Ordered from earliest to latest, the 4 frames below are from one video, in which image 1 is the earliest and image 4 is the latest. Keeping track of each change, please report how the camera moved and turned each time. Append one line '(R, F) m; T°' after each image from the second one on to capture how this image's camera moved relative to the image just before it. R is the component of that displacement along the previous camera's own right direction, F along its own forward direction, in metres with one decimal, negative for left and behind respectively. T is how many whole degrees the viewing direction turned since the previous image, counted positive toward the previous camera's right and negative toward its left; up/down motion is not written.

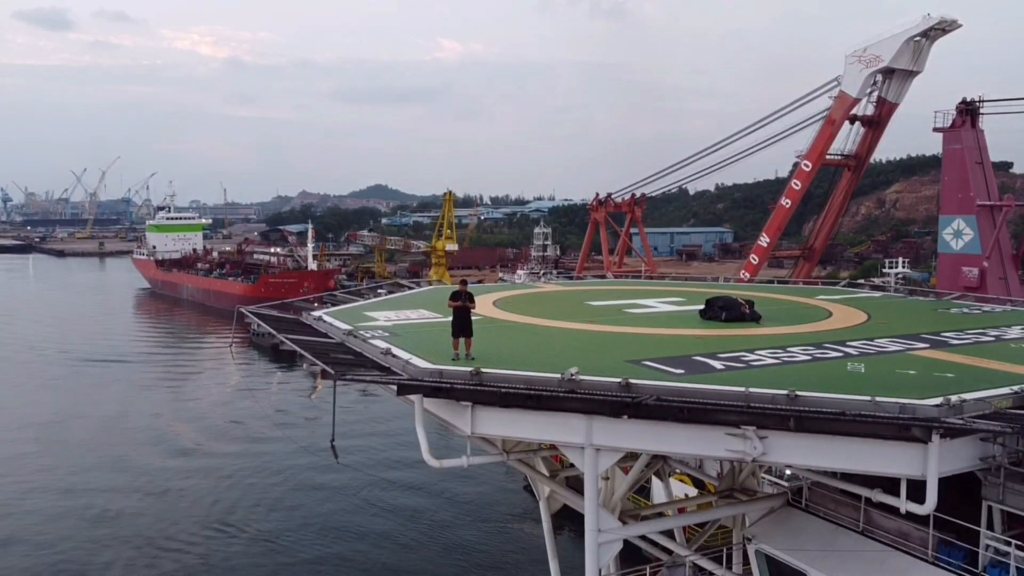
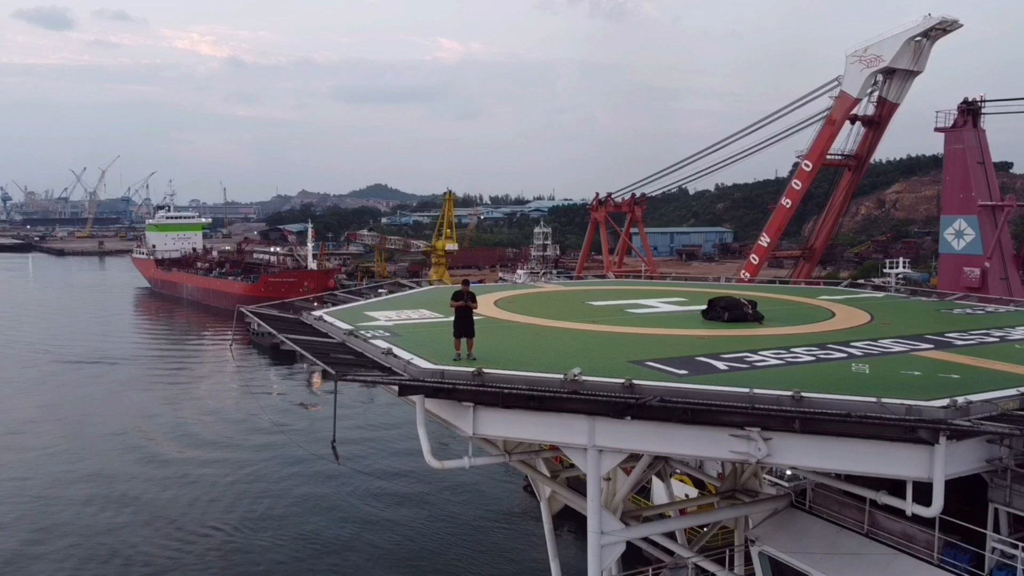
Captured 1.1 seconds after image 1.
(0.0, +0.1) m; 0°
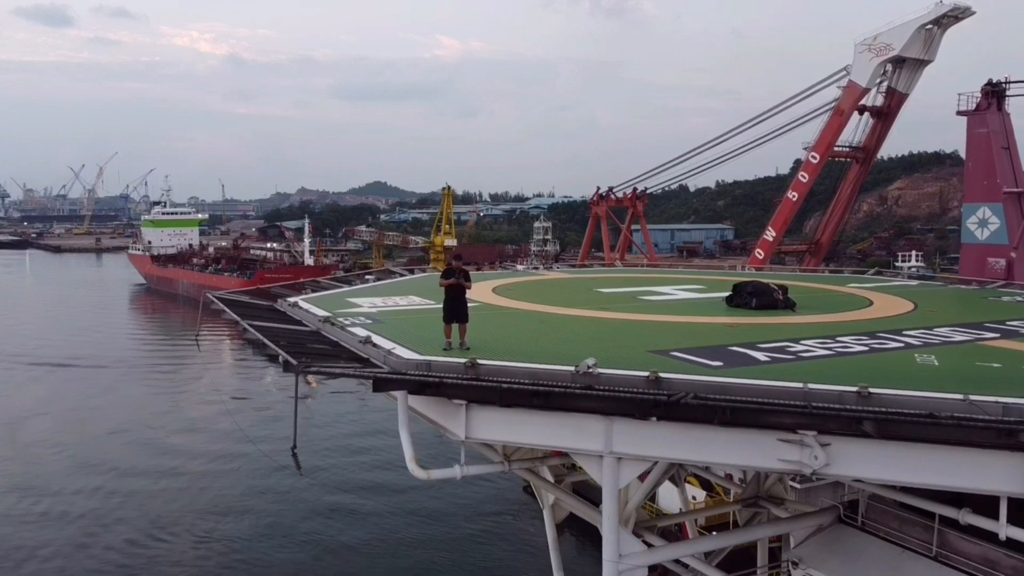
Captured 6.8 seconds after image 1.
(0.0, +1.4) m; 0°
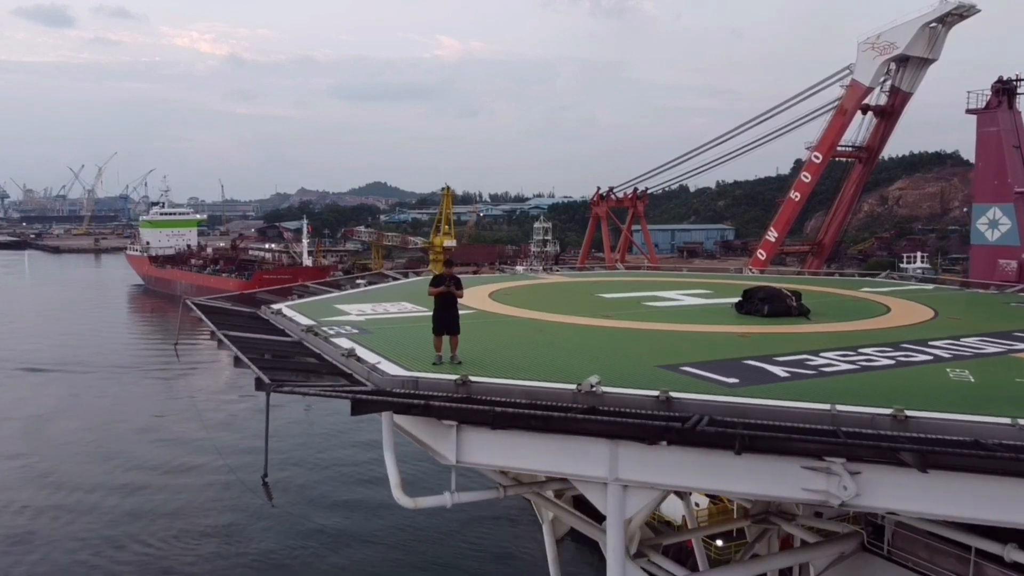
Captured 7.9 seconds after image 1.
(0.0, +0.6) m; 0°
